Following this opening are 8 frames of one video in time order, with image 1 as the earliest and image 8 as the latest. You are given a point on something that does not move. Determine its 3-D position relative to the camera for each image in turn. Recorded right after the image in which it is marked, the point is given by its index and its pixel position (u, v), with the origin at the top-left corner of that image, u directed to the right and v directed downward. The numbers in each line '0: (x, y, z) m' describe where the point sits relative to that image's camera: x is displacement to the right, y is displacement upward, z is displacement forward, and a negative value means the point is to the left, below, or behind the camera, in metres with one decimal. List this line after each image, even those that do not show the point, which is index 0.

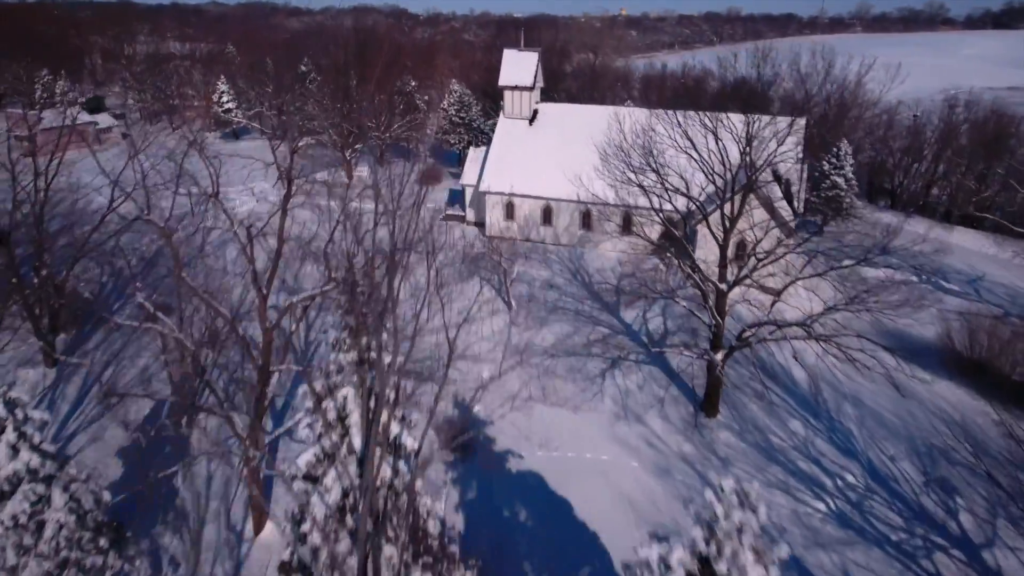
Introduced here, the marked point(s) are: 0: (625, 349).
0: (+3.4, -1.9, +19.3) m
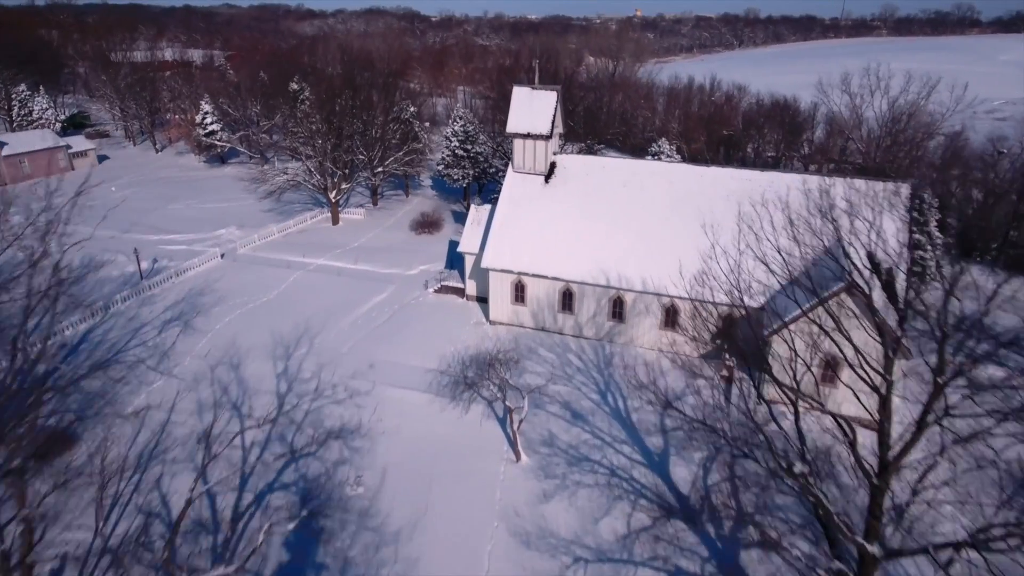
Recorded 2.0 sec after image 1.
0: (+3.5, -5.5, +13.2) m
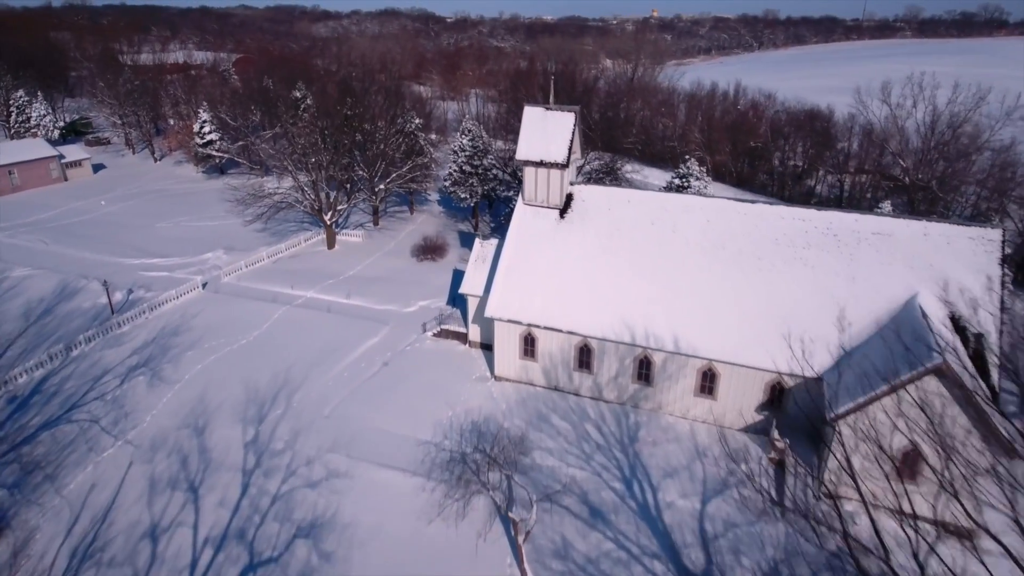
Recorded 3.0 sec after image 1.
0: (+3.5, -7.1, +10.0) m
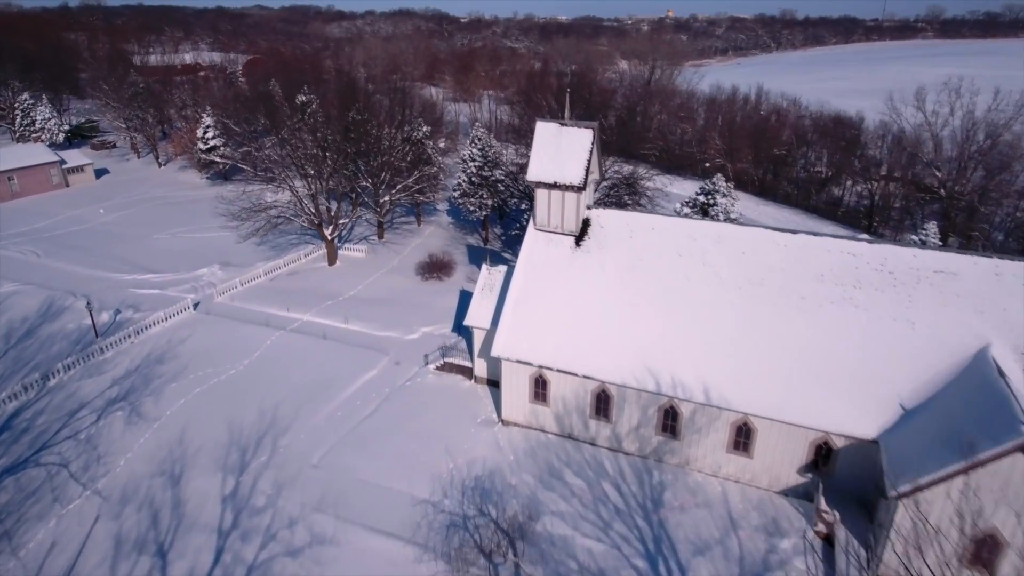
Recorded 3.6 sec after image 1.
0: (+3.6, -8.1, +8.0) m
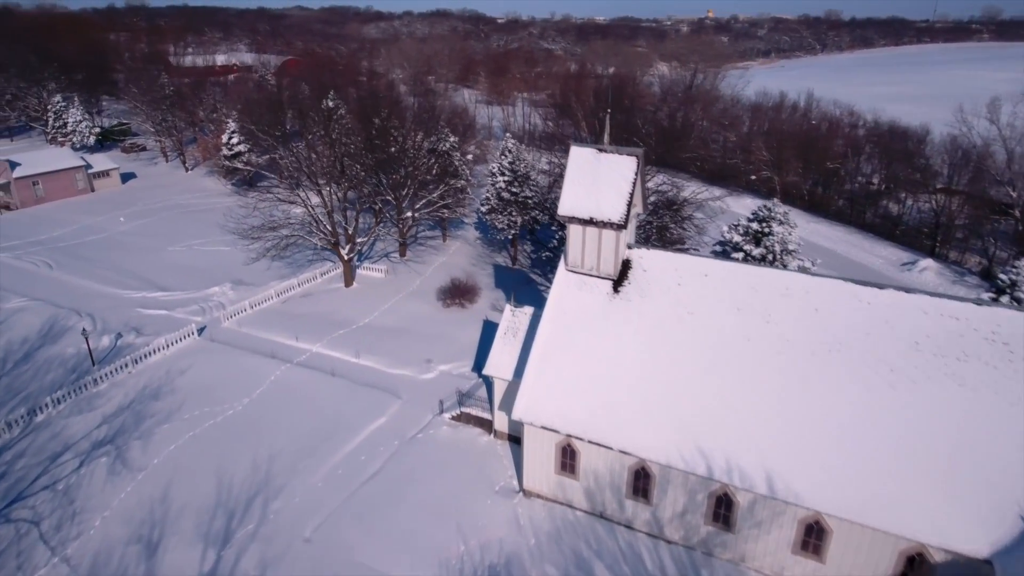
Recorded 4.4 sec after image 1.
0: (+3.5, -9.4, +5.4) m
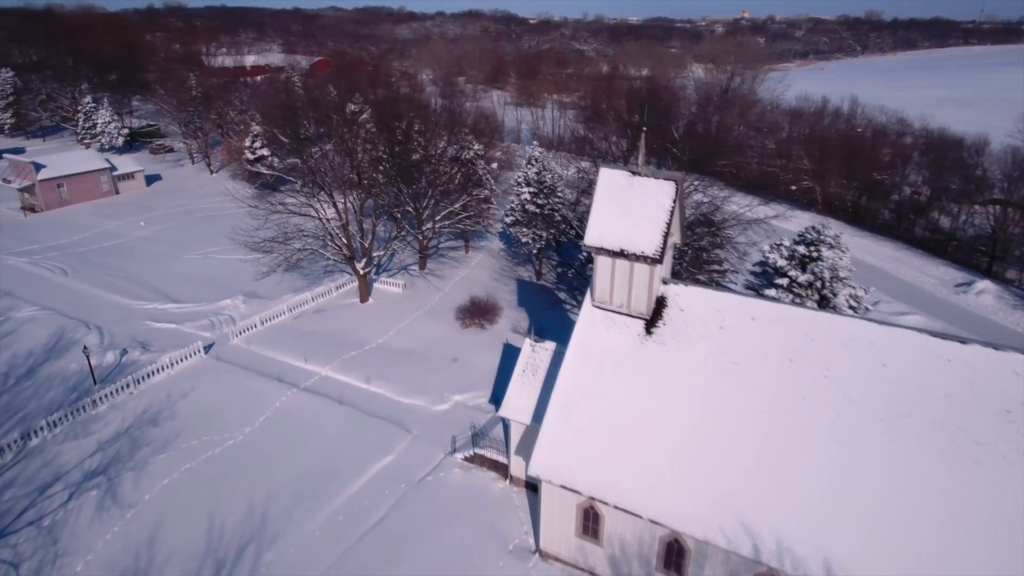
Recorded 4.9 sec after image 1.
0: (+3.3, -10.3, +3.6) m
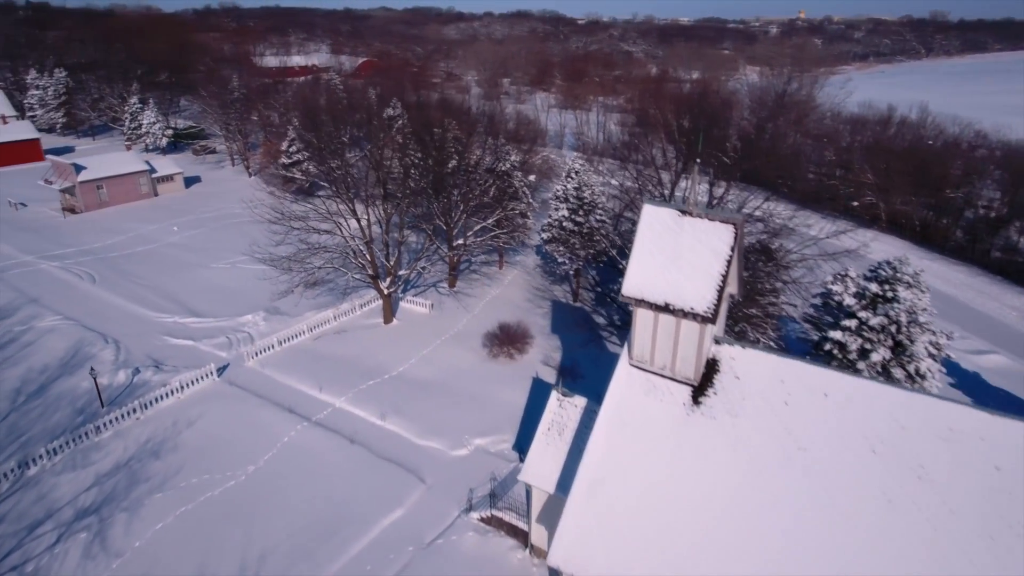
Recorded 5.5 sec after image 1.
0: (+2.8, -11.3, +1.5) m
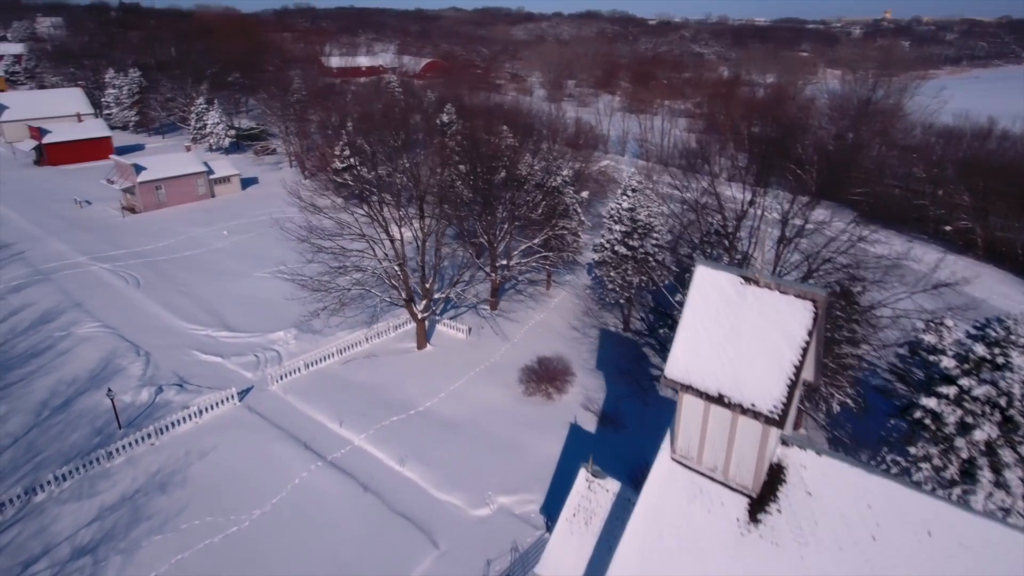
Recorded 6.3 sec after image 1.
0: (+1.7, -12.5, -0.7) m
